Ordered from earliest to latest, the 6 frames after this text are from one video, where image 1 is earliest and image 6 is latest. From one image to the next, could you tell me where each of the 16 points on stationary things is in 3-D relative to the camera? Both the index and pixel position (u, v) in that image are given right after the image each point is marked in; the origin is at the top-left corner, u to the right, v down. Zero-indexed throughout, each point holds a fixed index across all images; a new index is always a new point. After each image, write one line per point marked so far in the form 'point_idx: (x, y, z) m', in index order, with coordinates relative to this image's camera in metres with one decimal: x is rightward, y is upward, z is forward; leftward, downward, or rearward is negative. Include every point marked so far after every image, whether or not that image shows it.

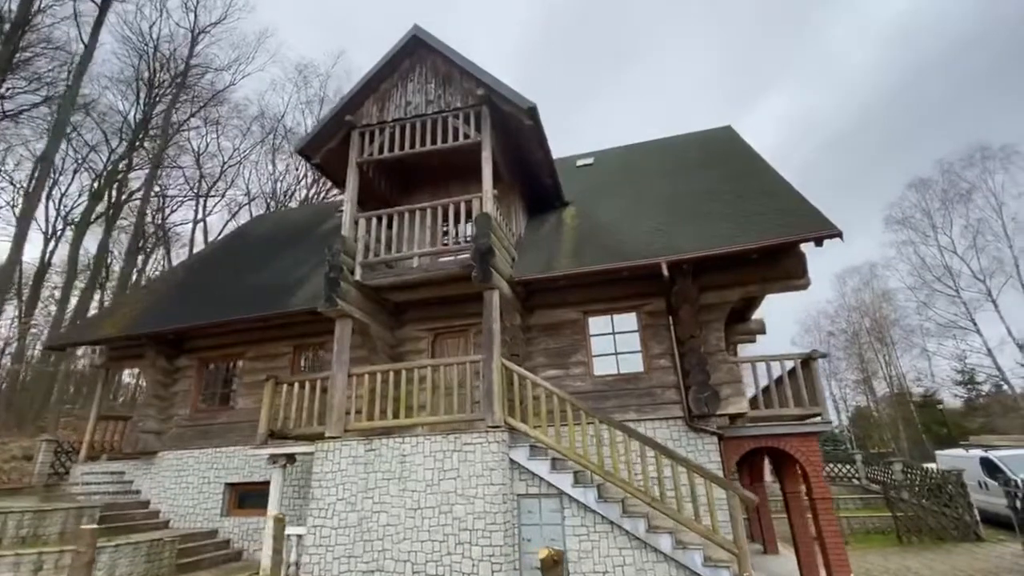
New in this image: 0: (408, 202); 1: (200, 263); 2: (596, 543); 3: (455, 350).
0: (-2.3, +1.9, +11.7) m
1: (-8.5, +0.7, +14.6) m
2: (+1.1, -3.4, +7.1) m
3: (-1.1, -1.2, +10.4) m
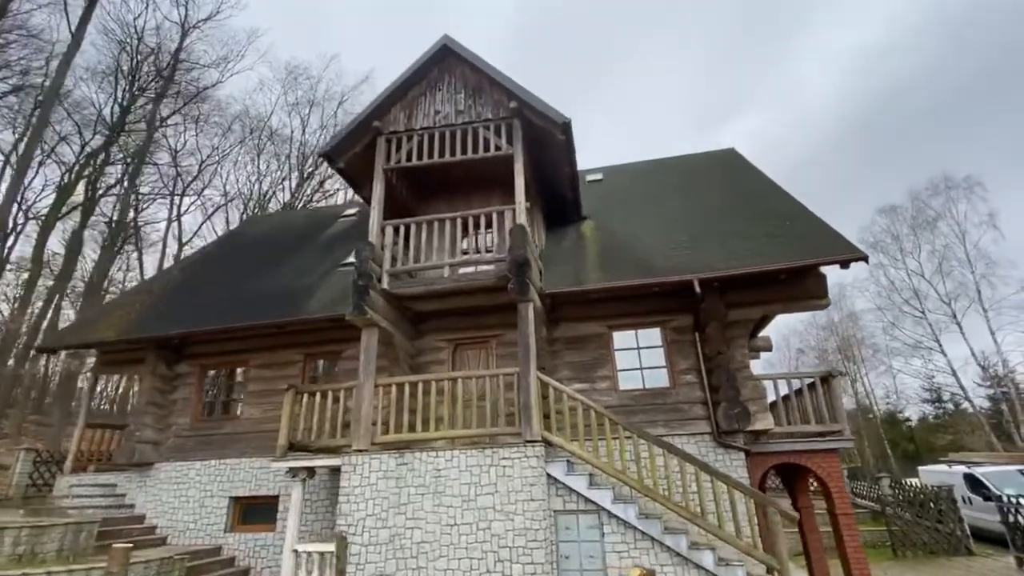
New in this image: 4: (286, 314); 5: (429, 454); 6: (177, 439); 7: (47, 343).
0: (-1.9, +1.6, +11.5) m
1: (-8.3, +0.6, +14.1) m
2: (+1.7, -3.6, +7.1) m
3: (-0.7, -1.4, +10.2) m
4: (-4.4, -0.5, +10.4) m
5: (-1.2, -2.4, +7.7) m
6: (-6.8, -3.1, +10.8) m
7: (-9.9, -1.2, +11.4) m
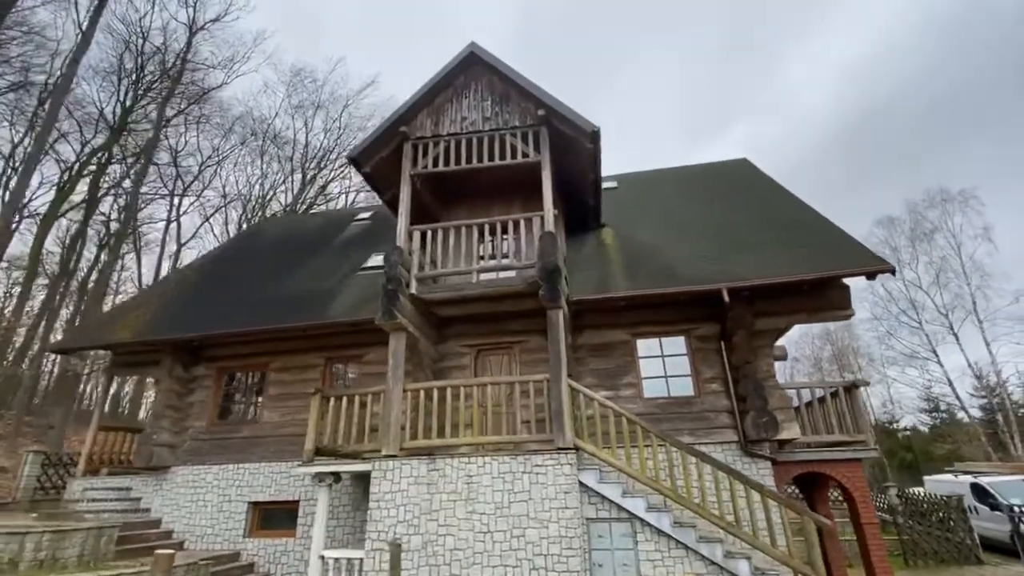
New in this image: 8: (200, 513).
0: (-1.4, +1.5, +11.6) m
1: (-7.9, +0.6, +14.0) m
2: (+2.1, -3.7, +7.1) m
3: (-0.3, -1.5, +10.2) m
4: (-3.9, -0.6, +10.3) m
5: (-0.7, -2.5, +7.7) m
6: (-6.4, -3.1, +10.7) m
7: (-9.5, -1.2, +11.3) m
8: (-5.8, -4.2, +10.0) m
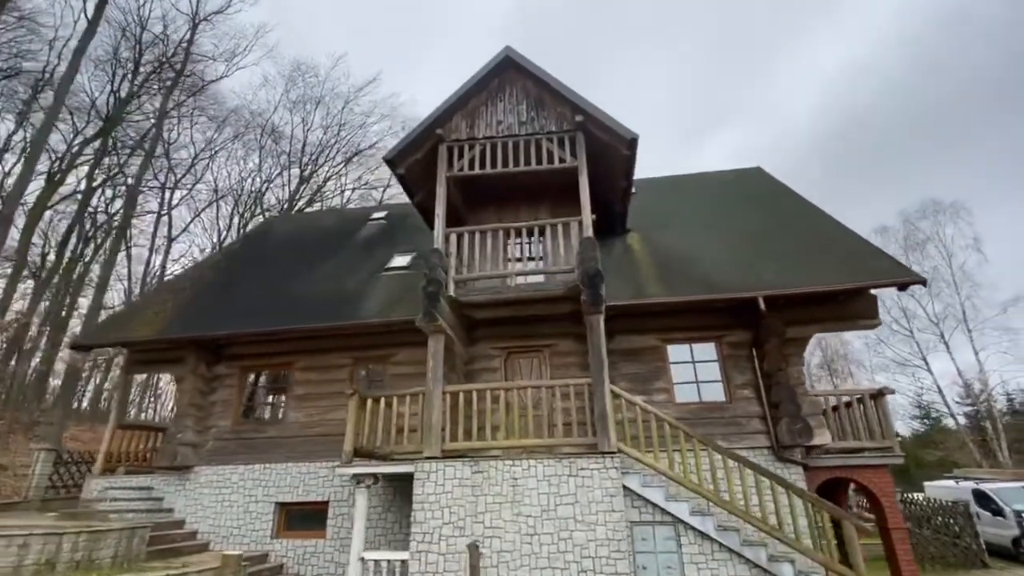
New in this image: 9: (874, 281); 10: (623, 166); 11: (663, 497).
0: (-0.8, +1.5, +11.6) m
1: (-7.4, +0.6, +13.8) m
2: (+2.8, -3.8, +7.2) m
3: (+0.3, -1.6, +10.3) m
4: (-3.3, -0.6, +10.3) m
5: (-0.1, -2.6, +7.8) m
6: (-5.9, -3.0, +10.6) m
7: (-8.9, -1.1, +11.0) m
8: (-5.3, -4.2, +9.9) m
9: (+5.9, +0.1, +8.7) m
10: (+2.1, +2.4, +10.2) m
11: (+2.1, -2.9, +7.5) m
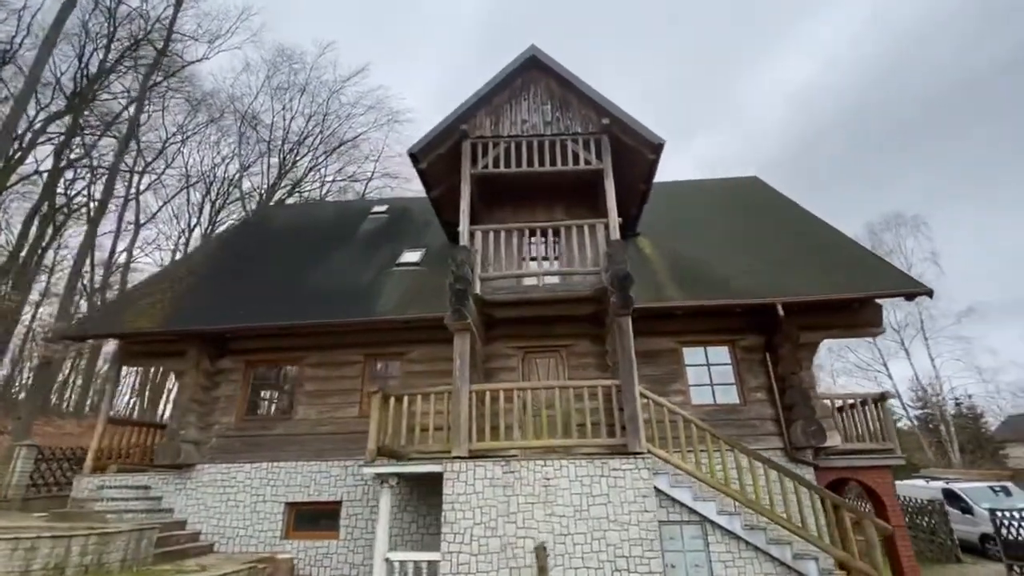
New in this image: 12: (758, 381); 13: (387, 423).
0: (-0.5, +1.5, +11.5) m
1: (-7.2, +0.9, +13.3) m
2: (+3.2, -3.9, +7.4) m
3: (+0.6, -1.6, +10.3) m
4: (-3.0, -0.5, +10.1) m
5: (+0.4, -2.6, +7.8) m
6: (-5.6, -2.9, +10.2) m
7: (-8.6, -0.8, +10.4) m
8: (-5.0, -4.0, +9.5) m
9: (+6.4, -0.1, +9.1) m
10: (+2.5, +2.3, +10.4) m
11: (+2.6, -3.0, +7.7) m
12: (+4.5, -1.7, +9.8) m
13: (-2.0, -2.1, +8.5) m
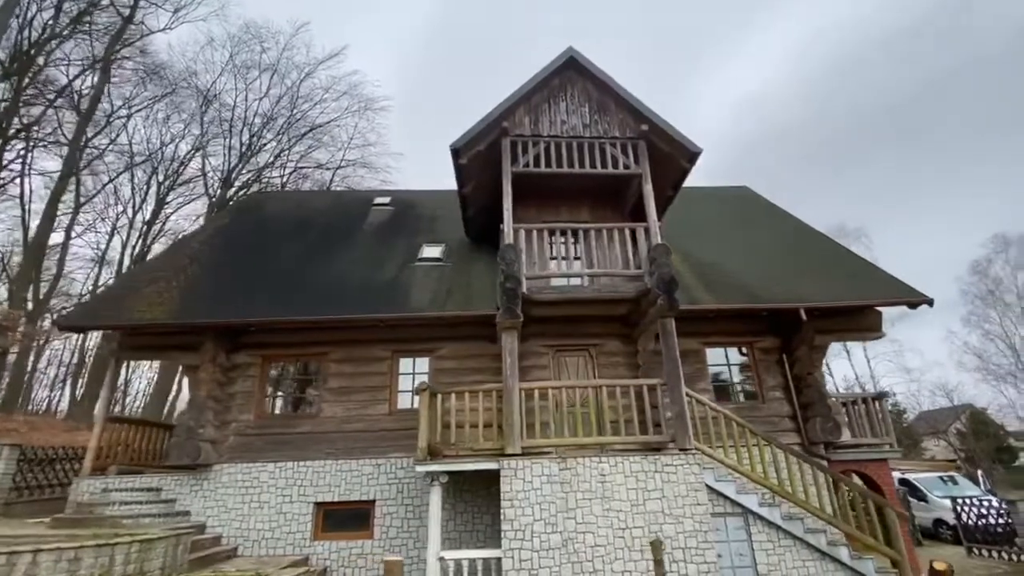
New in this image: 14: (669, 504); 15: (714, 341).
0: (+0.1, +1.6, +11.5) m
1: (-6.8, +1.1, +12.5) m
2: (+4.0, -4.0, +8.0) m
3: (+1.2, -1.6, +10.5) m
4: (-2.3, -0.4, +9.8) m
5: (+1.2, -2.6, +7.9) m
6: (-5.0, -2.7, +9.7) m
7: (-7.9, -0.6, +9.6) m
8: (-4.4, -3.9, +9.1) m
9: (+7.1, -0.2, +9.9) m
10: (+3.2, +2.3, +10.8) m
11: (+3.4, -3.1, +8.1) m
12: (+5.1, -1.8, +10.4) m
13: (-1.3, -2.1, +8.4) m
14: (+2.3, -3.2, +7.8) m
15: (+4.0, -1.1, +10.6) m
